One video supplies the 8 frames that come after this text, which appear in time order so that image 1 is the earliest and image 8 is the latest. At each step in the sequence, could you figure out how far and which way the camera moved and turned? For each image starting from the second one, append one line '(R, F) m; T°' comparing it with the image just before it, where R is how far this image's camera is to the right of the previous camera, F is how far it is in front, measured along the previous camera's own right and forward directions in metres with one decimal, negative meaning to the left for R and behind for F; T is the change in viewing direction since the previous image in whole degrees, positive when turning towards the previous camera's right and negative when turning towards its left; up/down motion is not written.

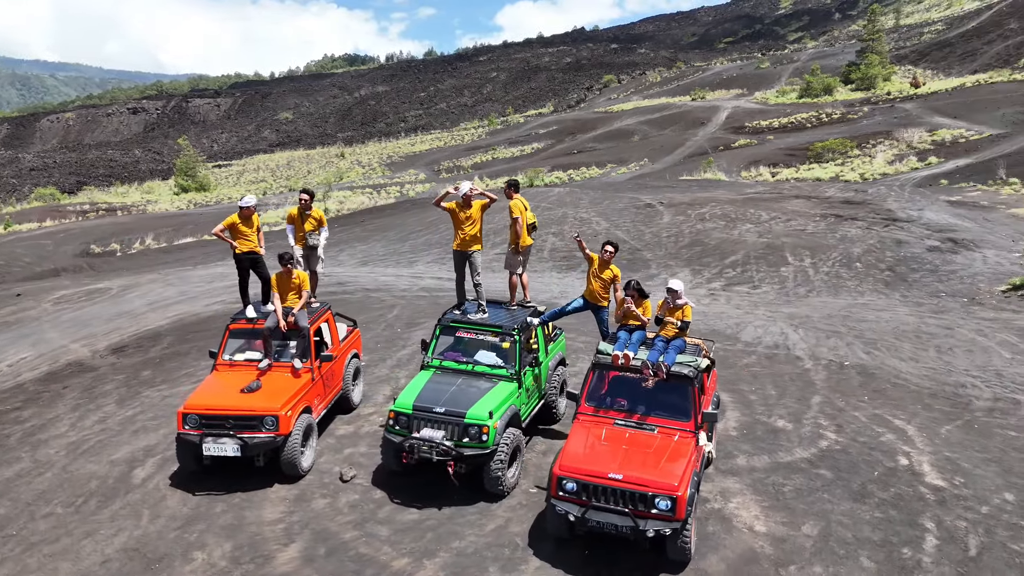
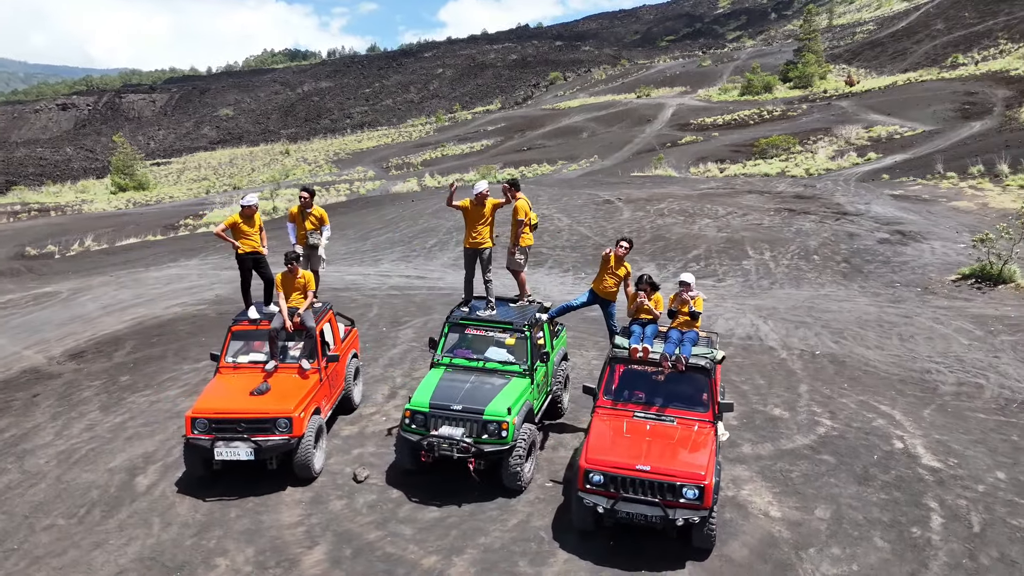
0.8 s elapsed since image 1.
(-0.5, 0.0) m; +4°
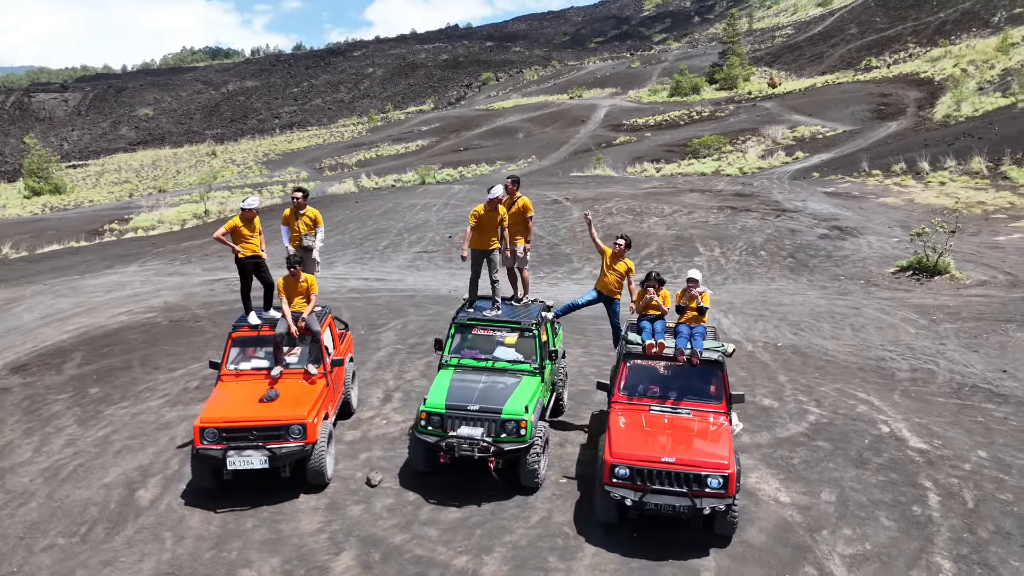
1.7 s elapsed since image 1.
(-0.7, 0.0) m; +5°
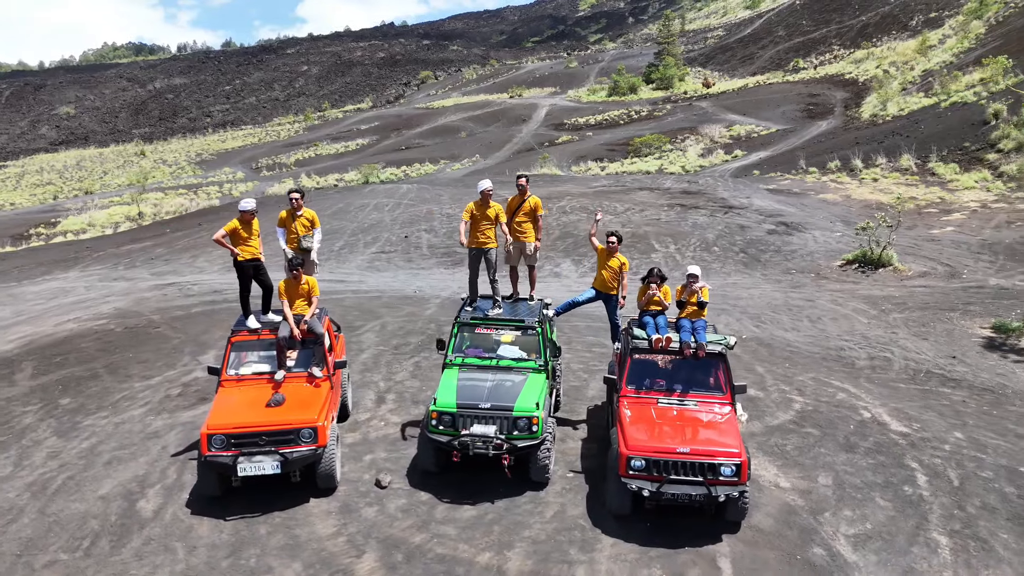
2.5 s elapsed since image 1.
(-0.6, 0.0) m; +5°
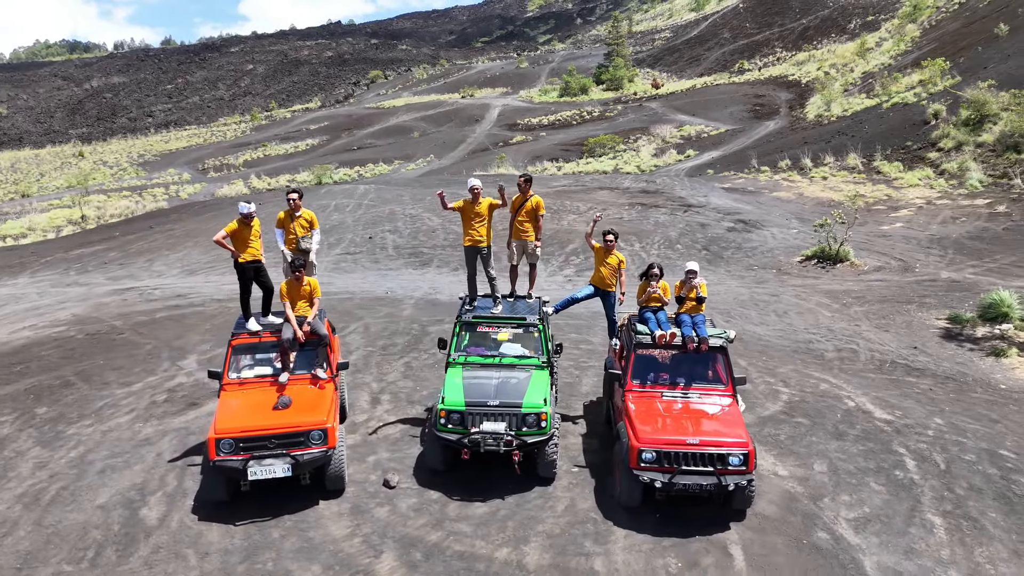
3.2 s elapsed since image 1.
(-0.5, 0.0) m; +4°
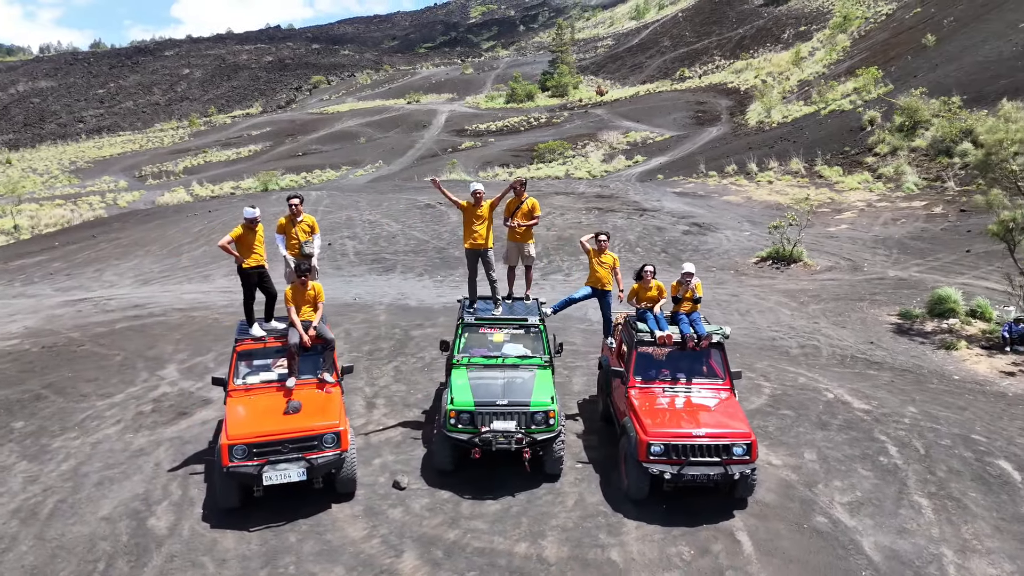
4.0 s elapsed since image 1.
(-0.5, -0.1) m; +4°
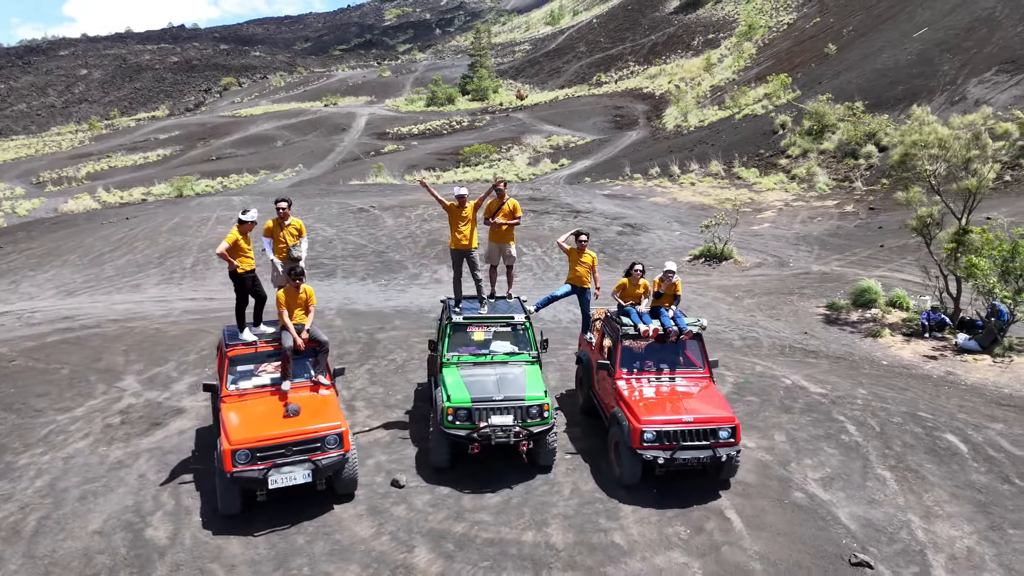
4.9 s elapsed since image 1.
(-0.6, -0.2) m; +6°
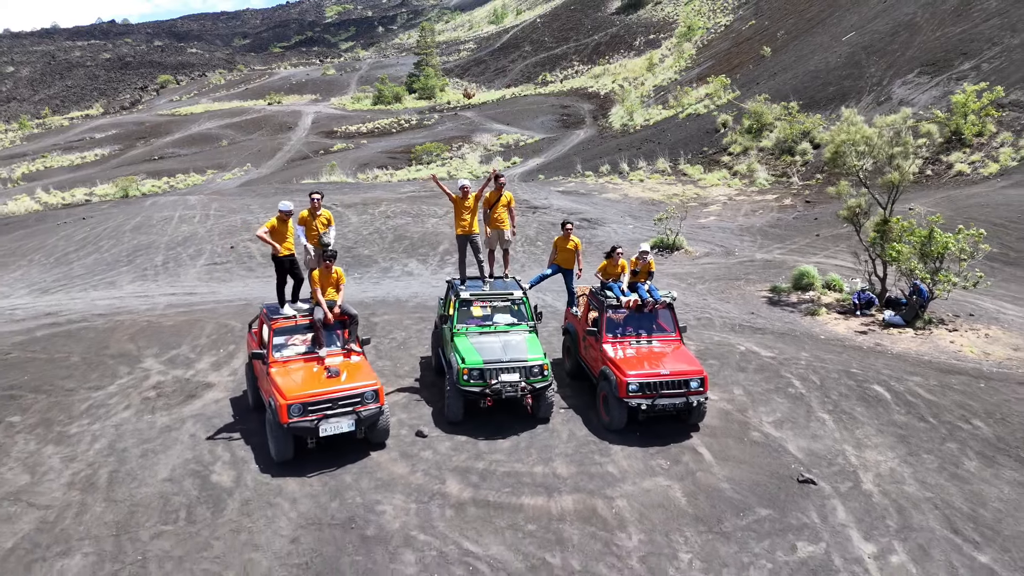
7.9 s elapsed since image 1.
(-0.6, -1.1) m; +4°
